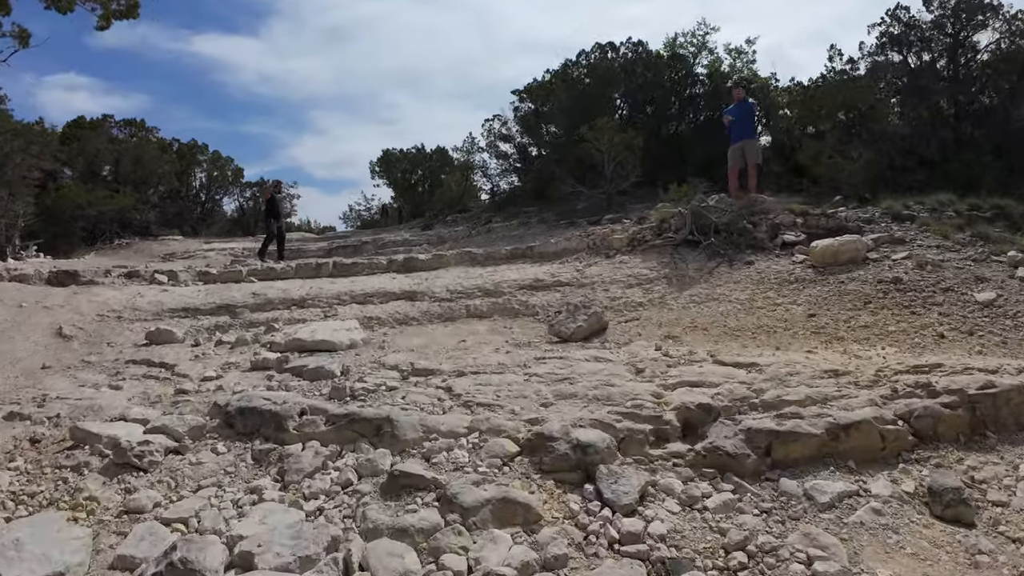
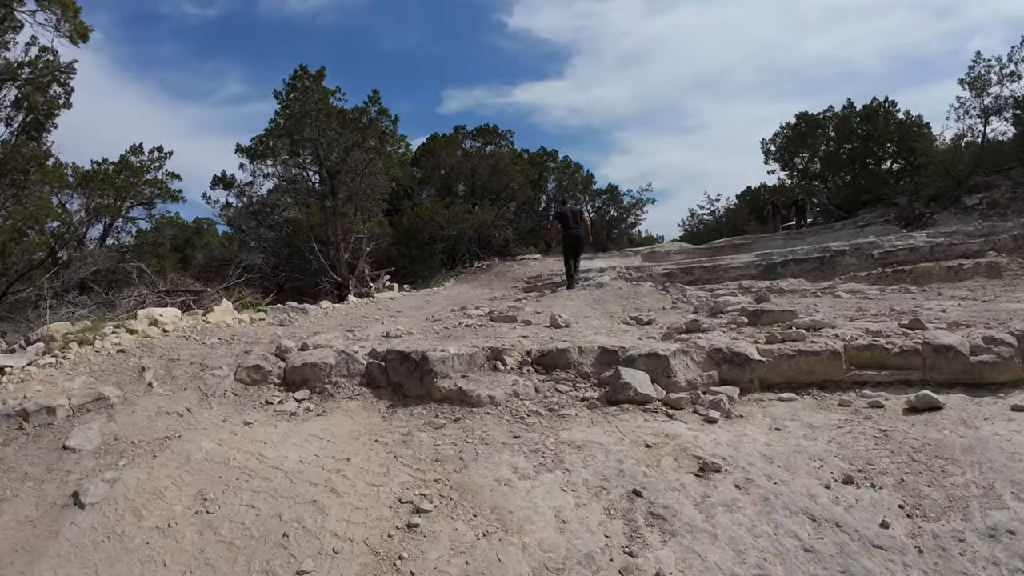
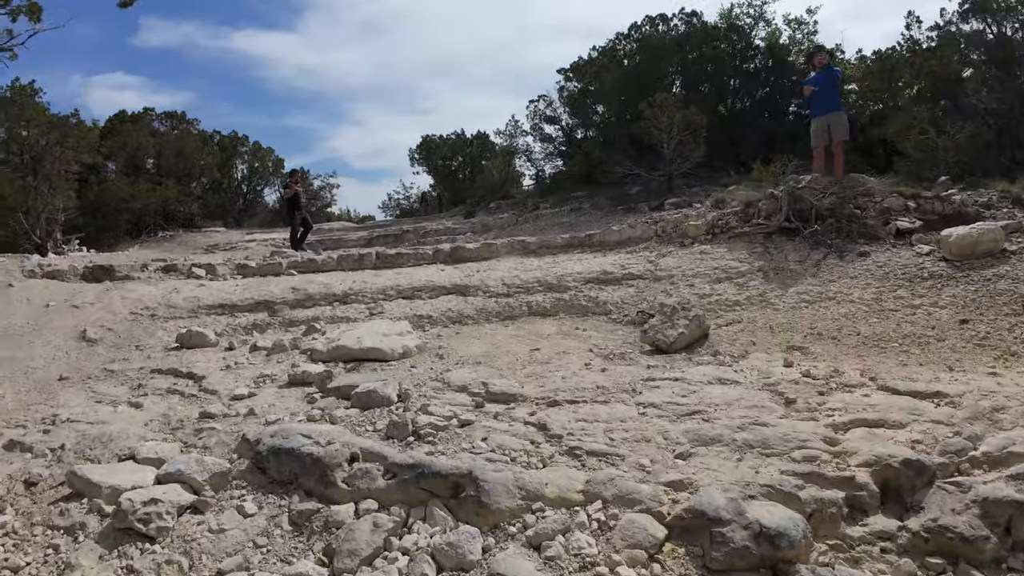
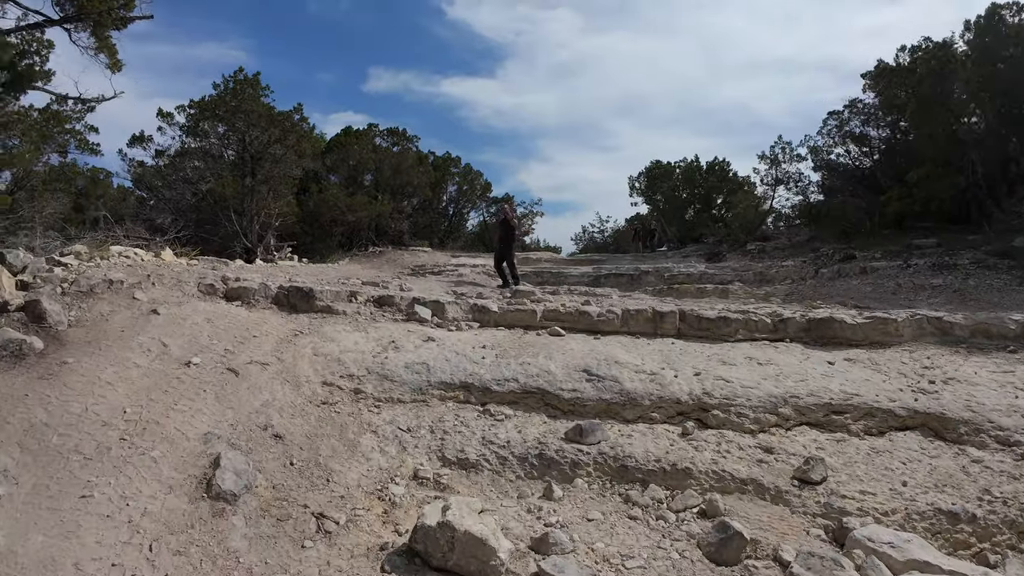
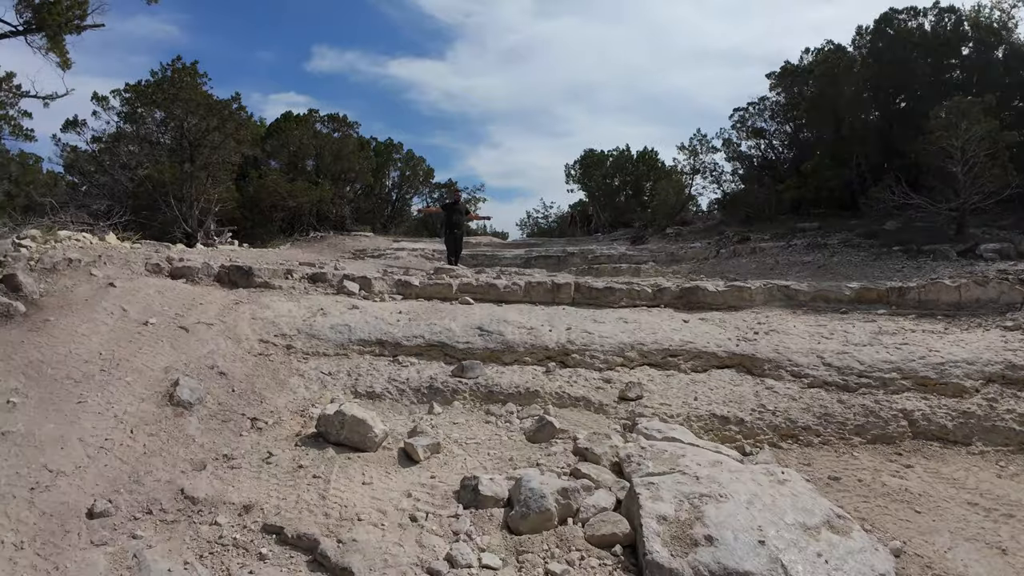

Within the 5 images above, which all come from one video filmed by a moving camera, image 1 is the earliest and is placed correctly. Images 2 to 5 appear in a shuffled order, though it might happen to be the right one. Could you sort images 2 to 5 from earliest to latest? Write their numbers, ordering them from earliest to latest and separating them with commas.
3, 5, 4, 2
